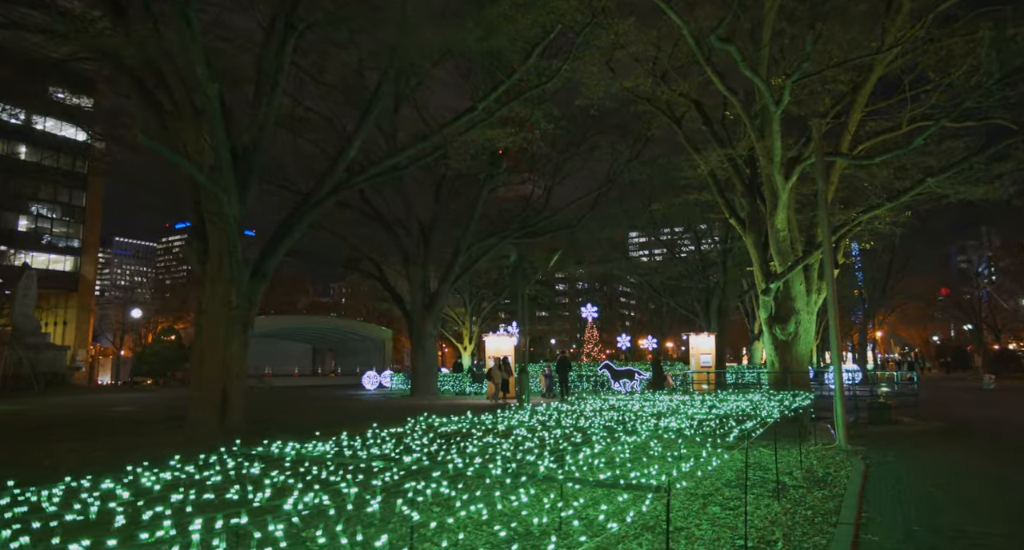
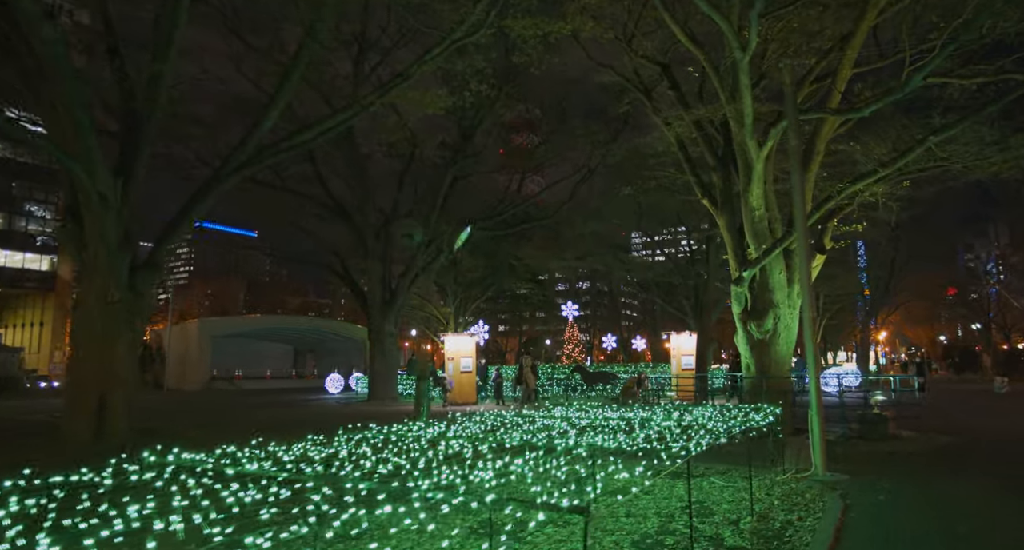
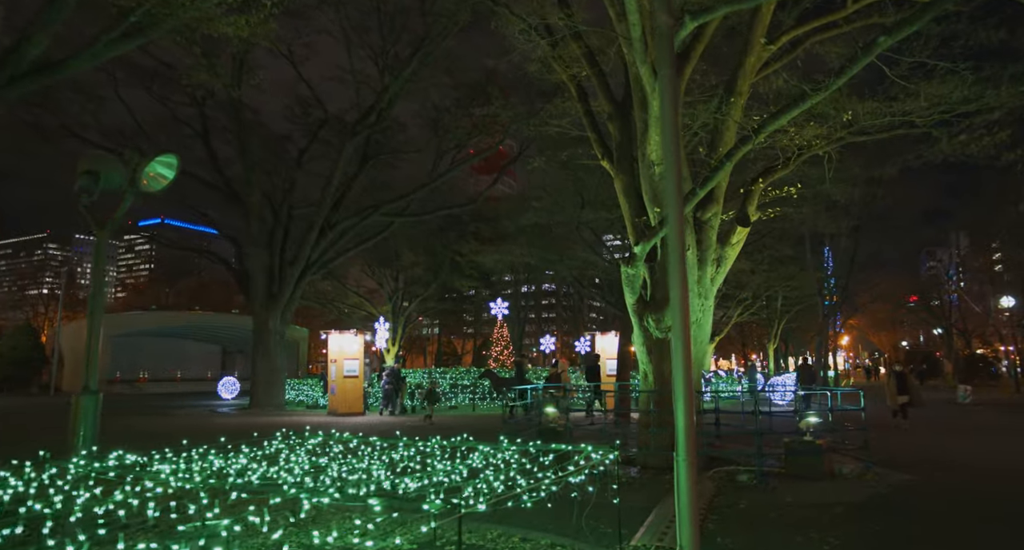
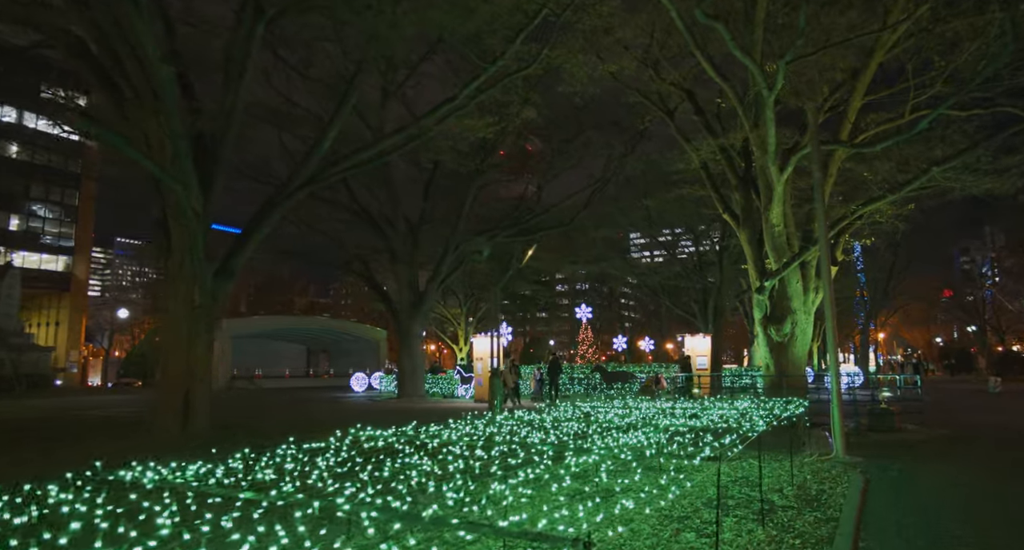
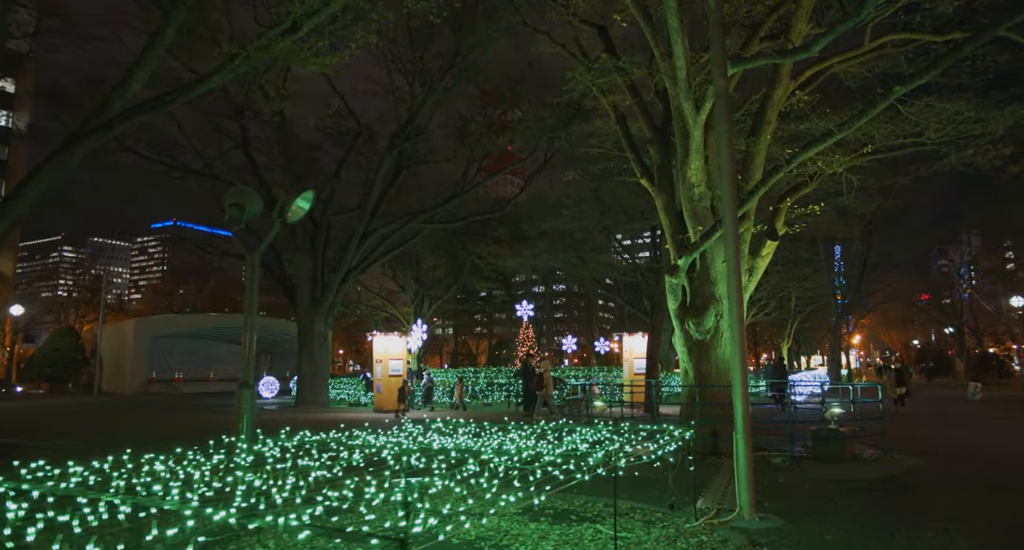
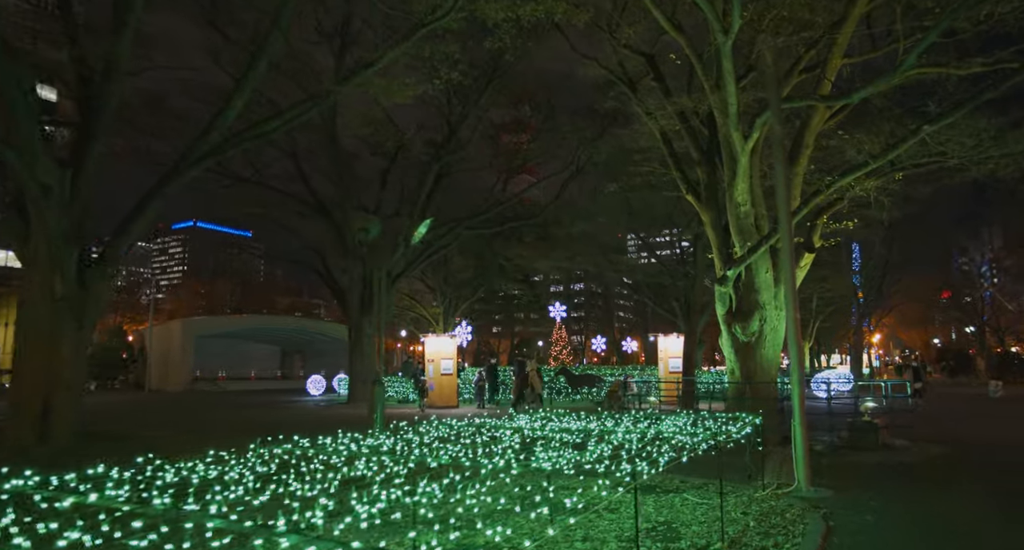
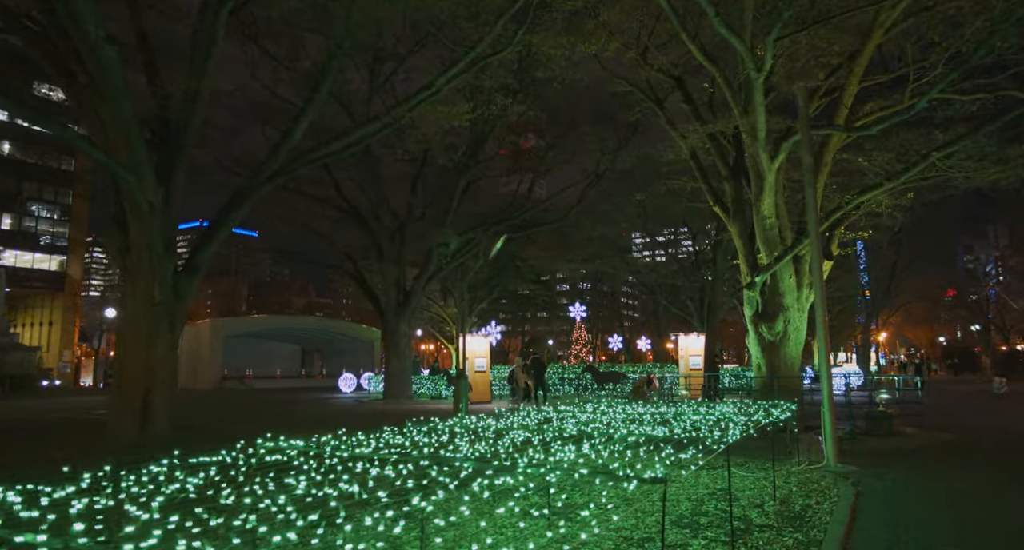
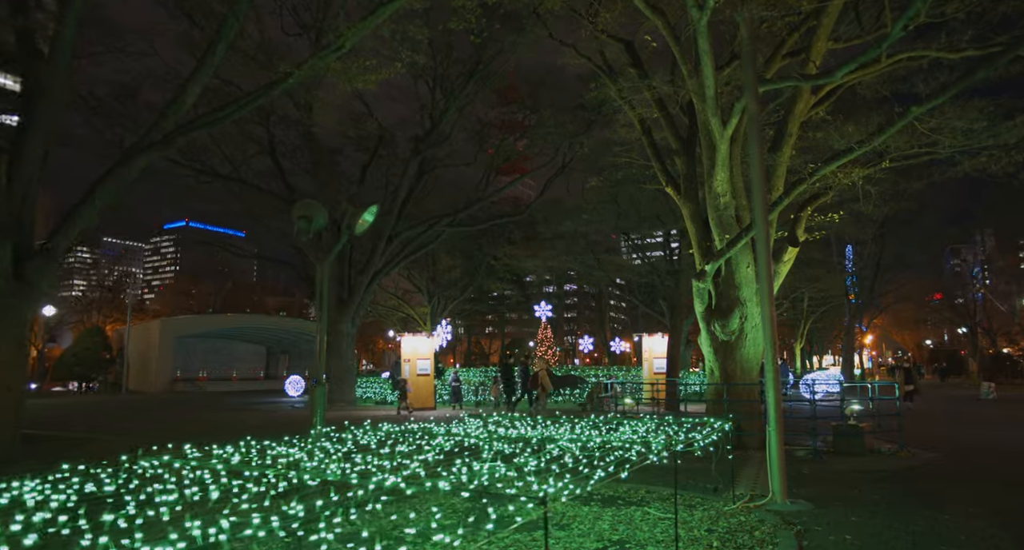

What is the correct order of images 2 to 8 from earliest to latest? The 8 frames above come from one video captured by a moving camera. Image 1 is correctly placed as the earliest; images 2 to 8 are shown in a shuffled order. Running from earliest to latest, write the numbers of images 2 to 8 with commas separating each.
4, 7, 2, 6, 8, 5, 3
